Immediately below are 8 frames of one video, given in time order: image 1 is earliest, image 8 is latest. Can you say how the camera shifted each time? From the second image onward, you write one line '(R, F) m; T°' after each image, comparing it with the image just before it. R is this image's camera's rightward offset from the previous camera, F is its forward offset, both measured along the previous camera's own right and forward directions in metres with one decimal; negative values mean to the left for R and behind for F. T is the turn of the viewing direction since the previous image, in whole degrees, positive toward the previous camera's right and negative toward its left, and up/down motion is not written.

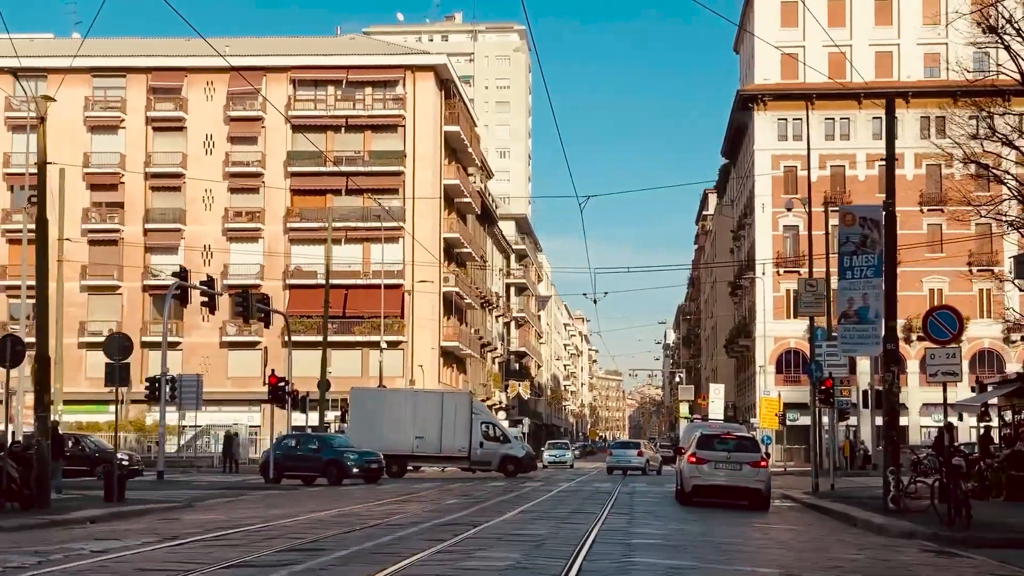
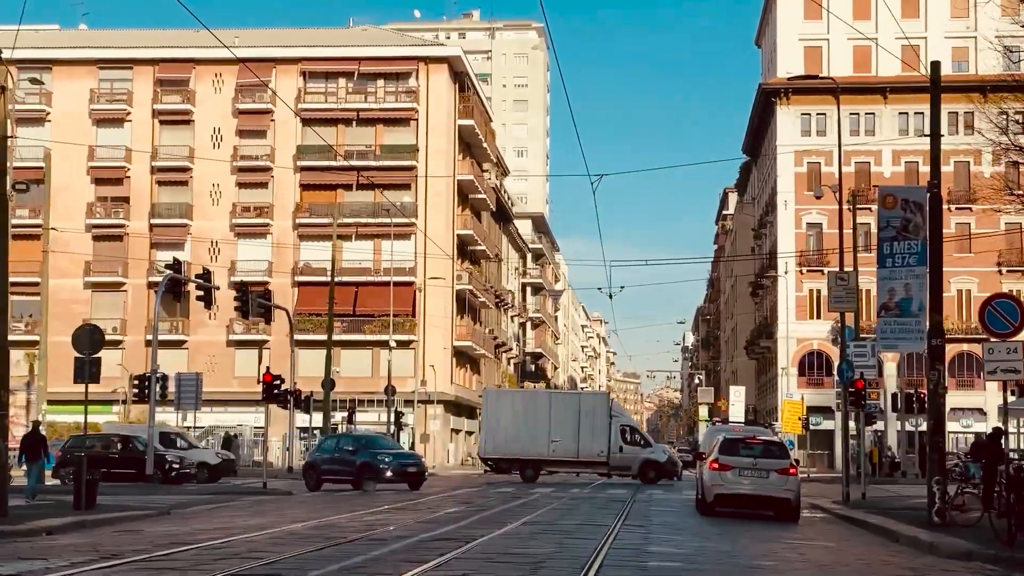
(+0.2, +2.0) m; -1°
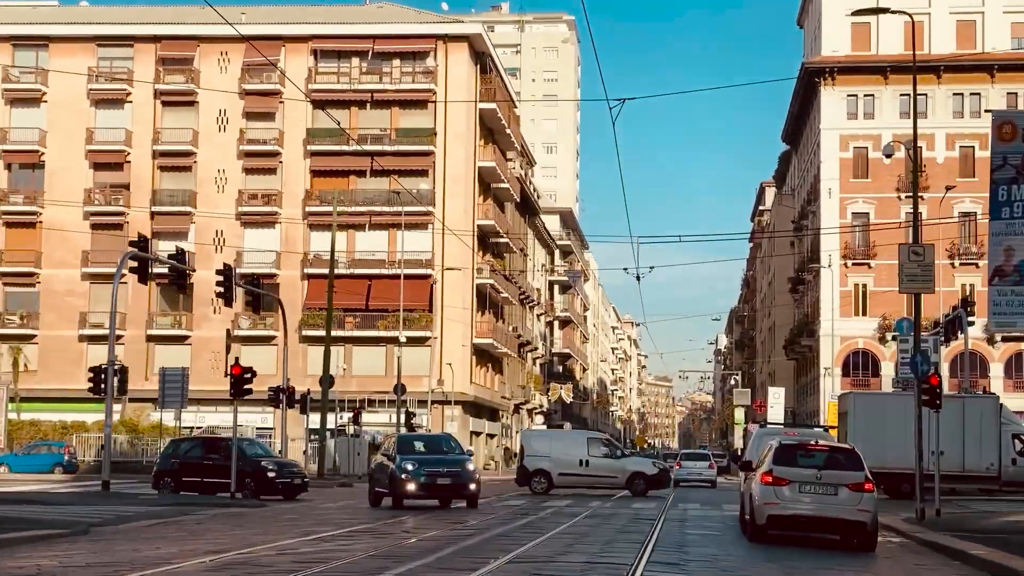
(+0.4, +4.6) m; -1°
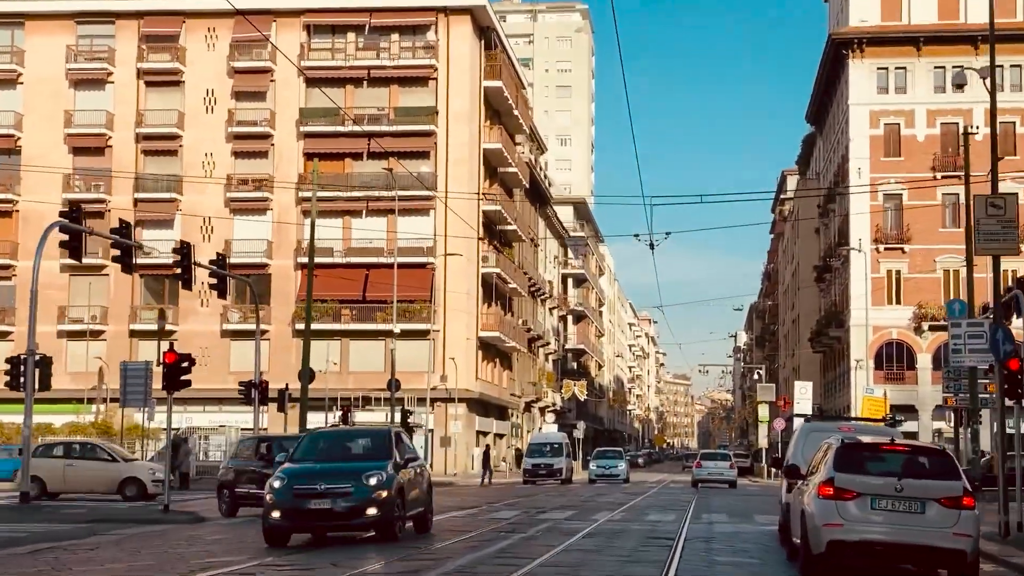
(+0.4, +4.4) m; -1°
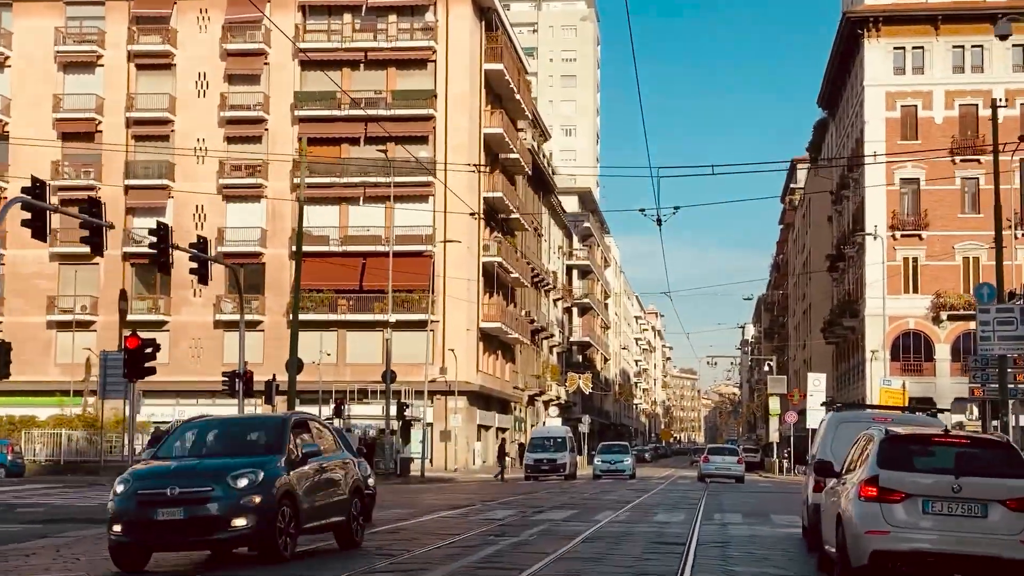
(+0.2, +2.0) m; 0°
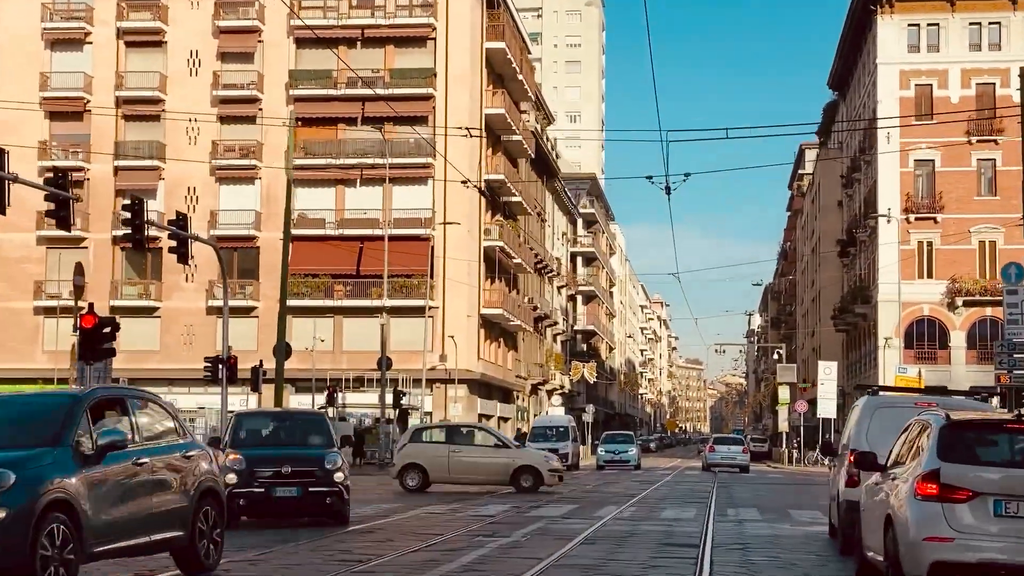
(+0.1, +1.8) m; 0°
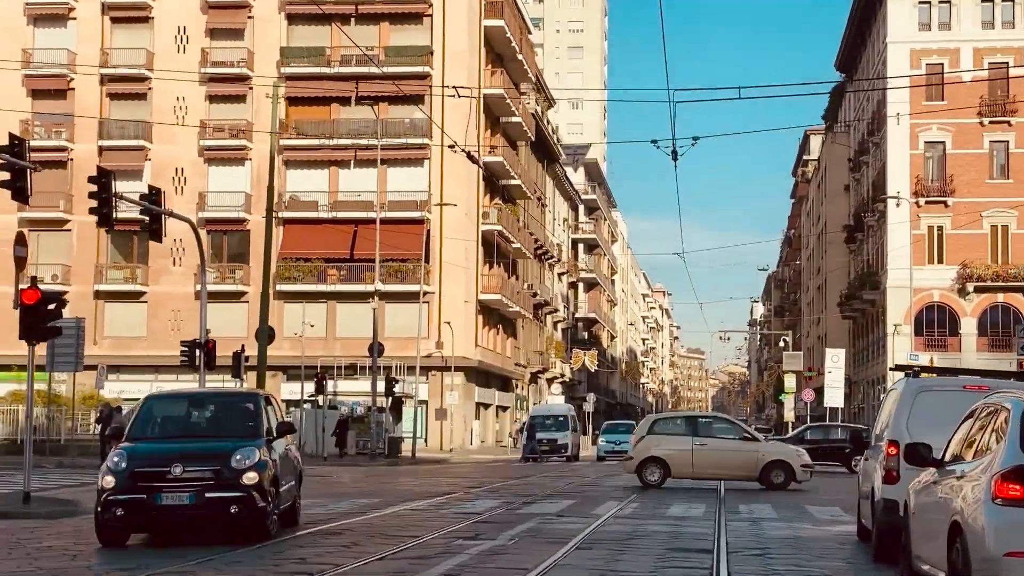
(+0.1, +1.8) m; 0°
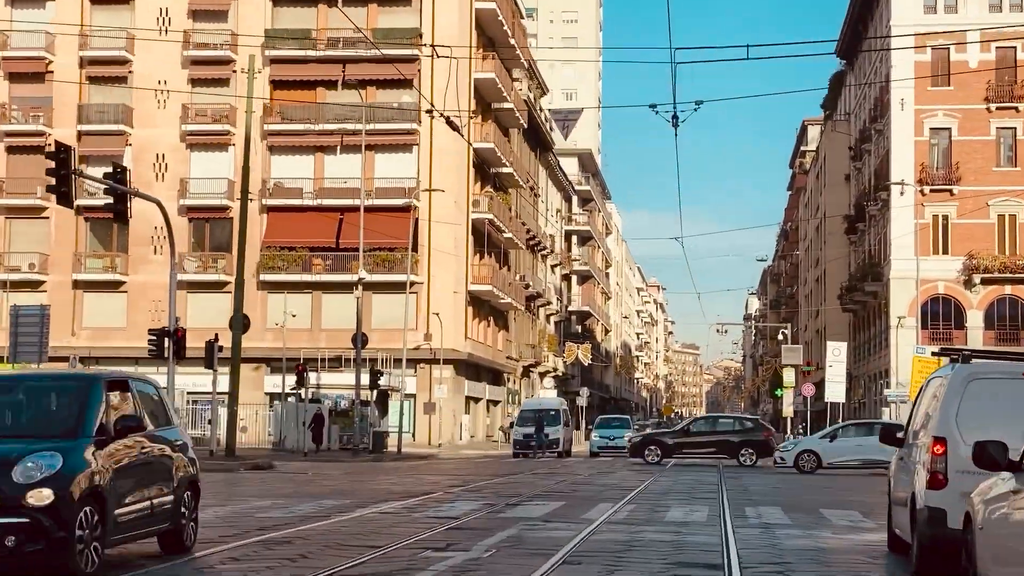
(+0.1, +1.7) m; 0°
